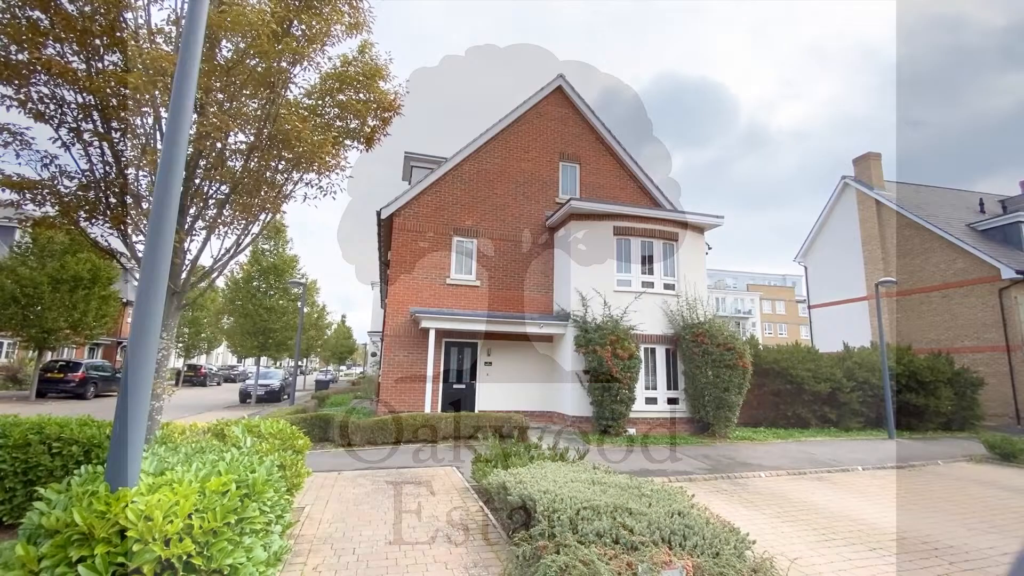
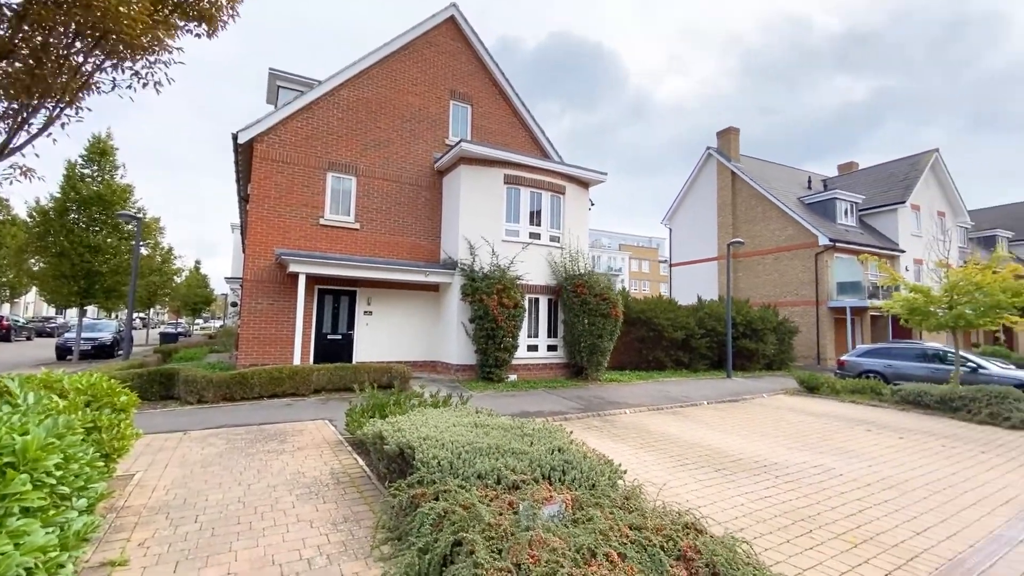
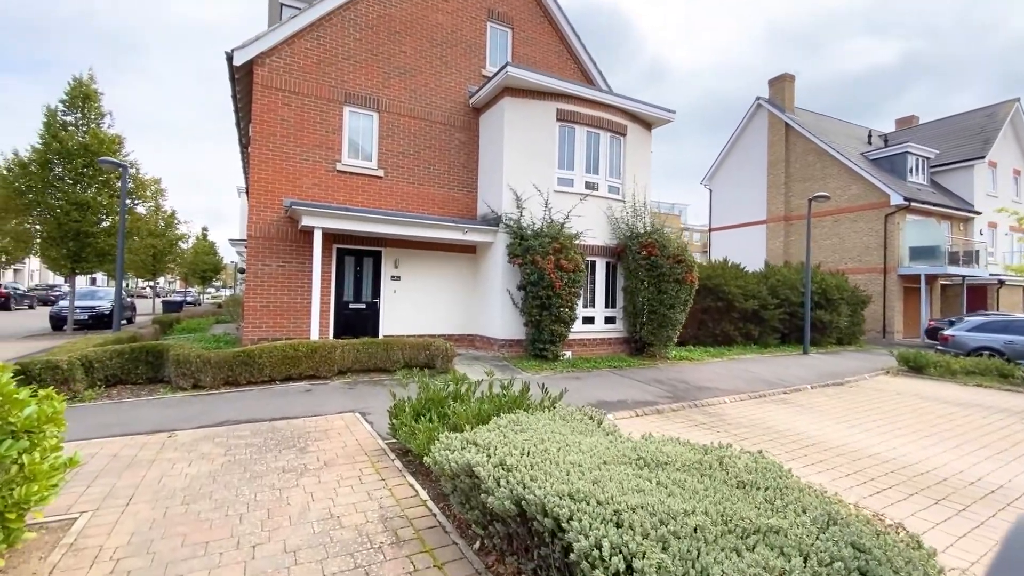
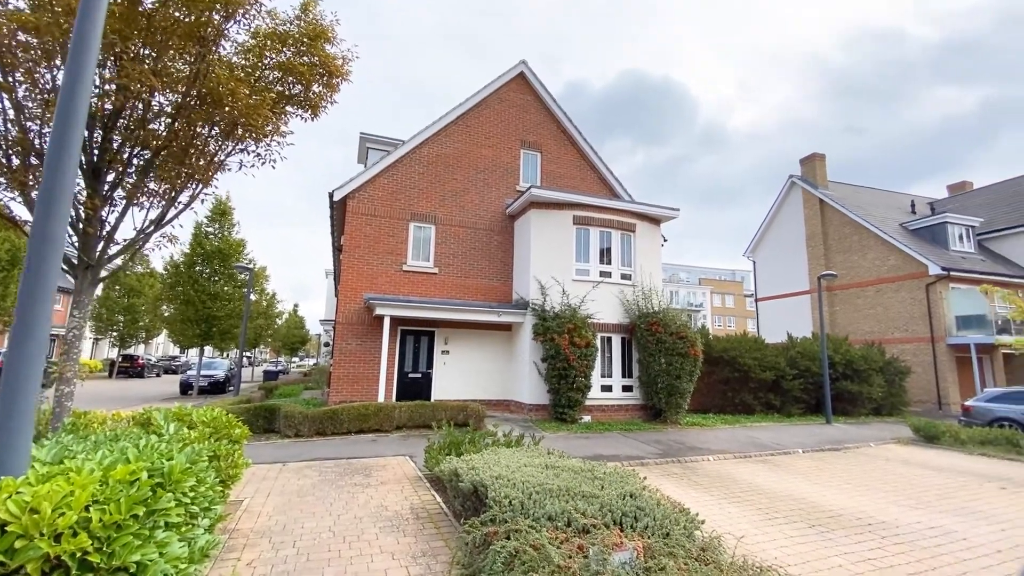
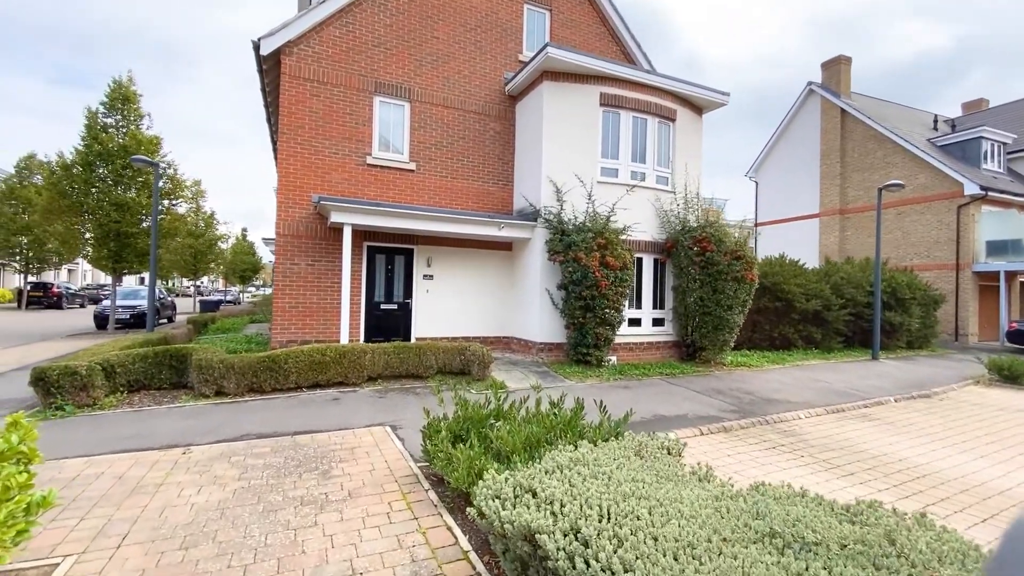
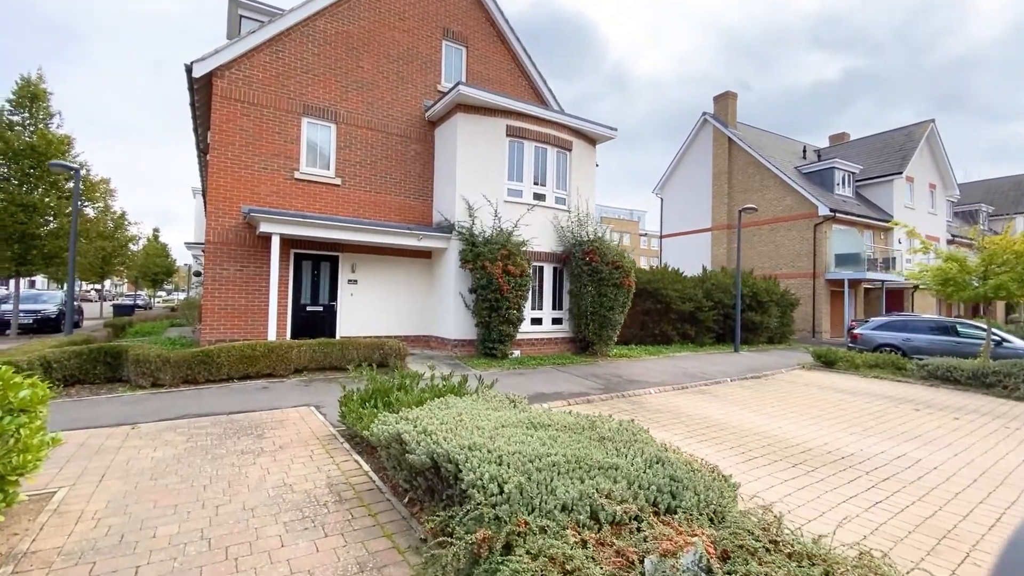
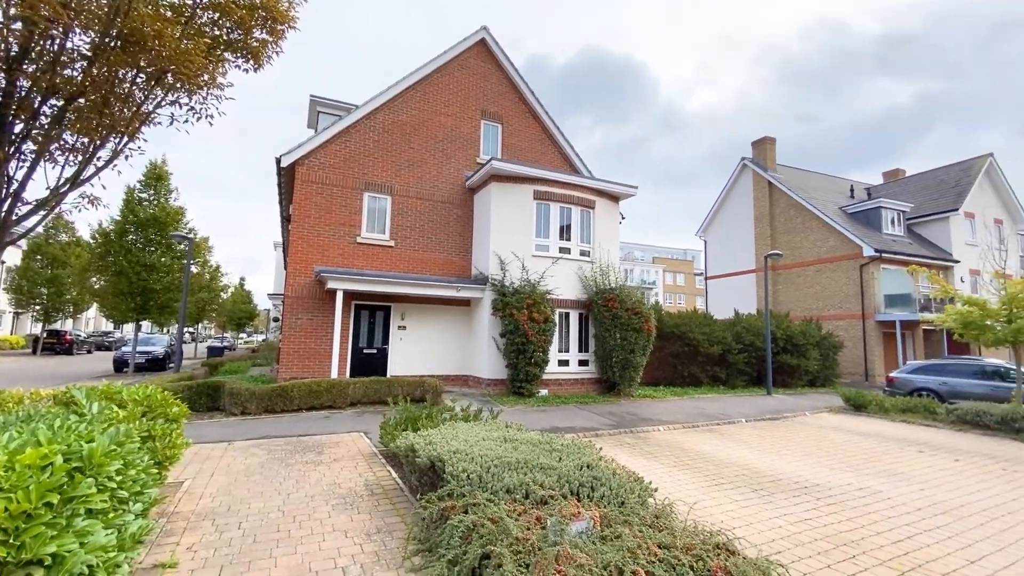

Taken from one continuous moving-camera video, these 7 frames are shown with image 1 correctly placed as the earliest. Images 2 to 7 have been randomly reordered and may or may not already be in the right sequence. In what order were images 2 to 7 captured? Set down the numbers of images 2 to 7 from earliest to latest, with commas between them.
4, 7, 2, 6, 3, 5
